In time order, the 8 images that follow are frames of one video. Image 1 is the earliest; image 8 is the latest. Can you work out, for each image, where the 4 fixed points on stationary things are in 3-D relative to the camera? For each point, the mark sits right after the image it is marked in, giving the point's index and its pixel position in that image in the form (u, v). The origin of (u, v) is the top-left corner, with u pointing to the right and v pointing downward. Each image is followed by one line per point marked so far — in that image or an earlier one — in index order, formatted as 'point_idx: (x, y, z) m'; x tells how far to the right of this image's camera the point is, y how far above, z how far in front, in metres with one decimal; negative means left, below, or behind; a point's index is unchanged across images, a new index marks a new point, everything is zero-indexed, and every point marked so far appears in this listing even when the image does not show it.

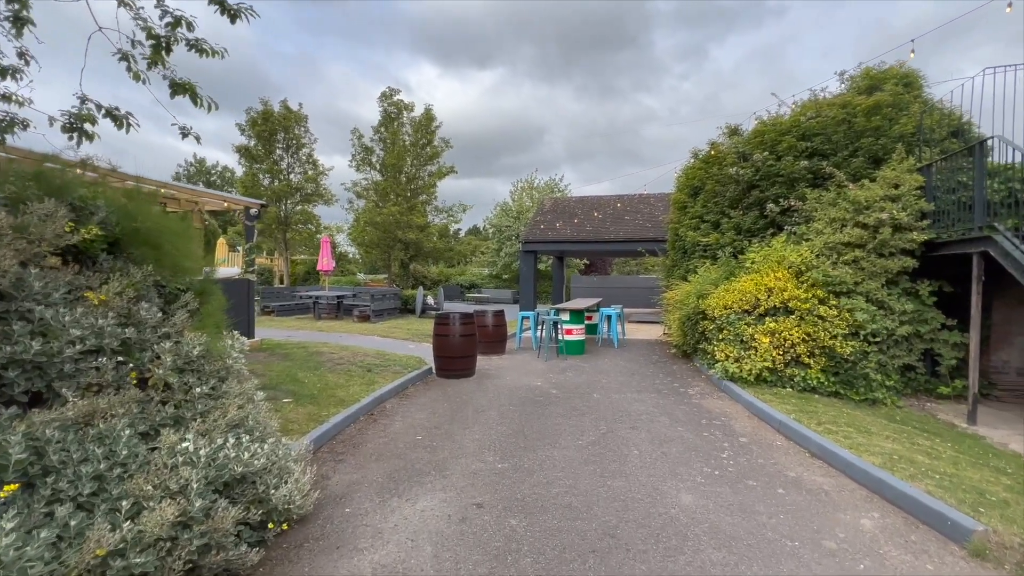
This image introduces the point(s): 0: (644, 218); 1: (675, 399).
0: (+4.9, +2.6, +16.5) m
1: (+2.3, -1.6, +6.3) m
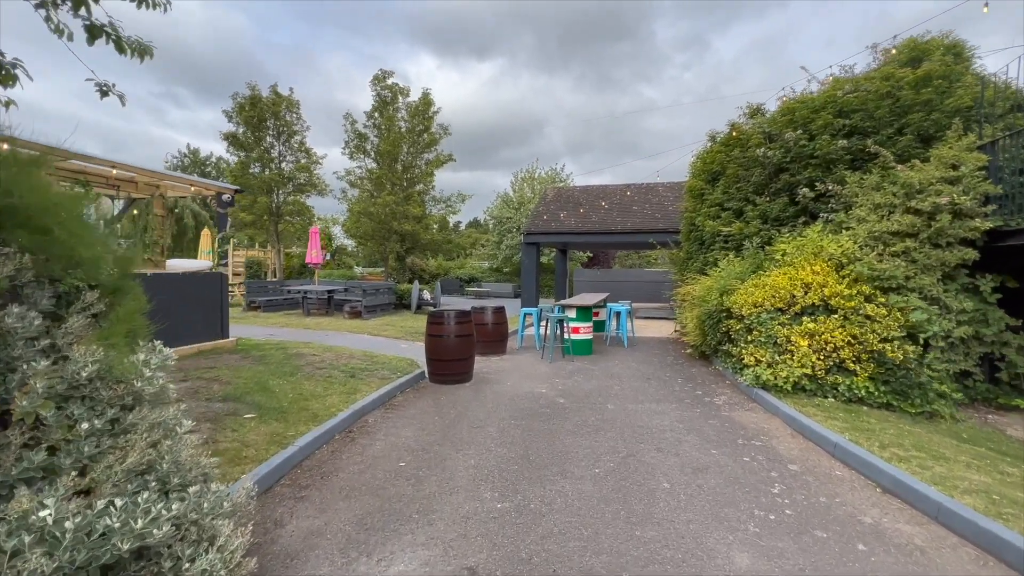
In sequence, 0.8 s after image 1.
0: (+4.9, +2.8, +15.7) m
1: (+2.3, -1.5, +5.5) m
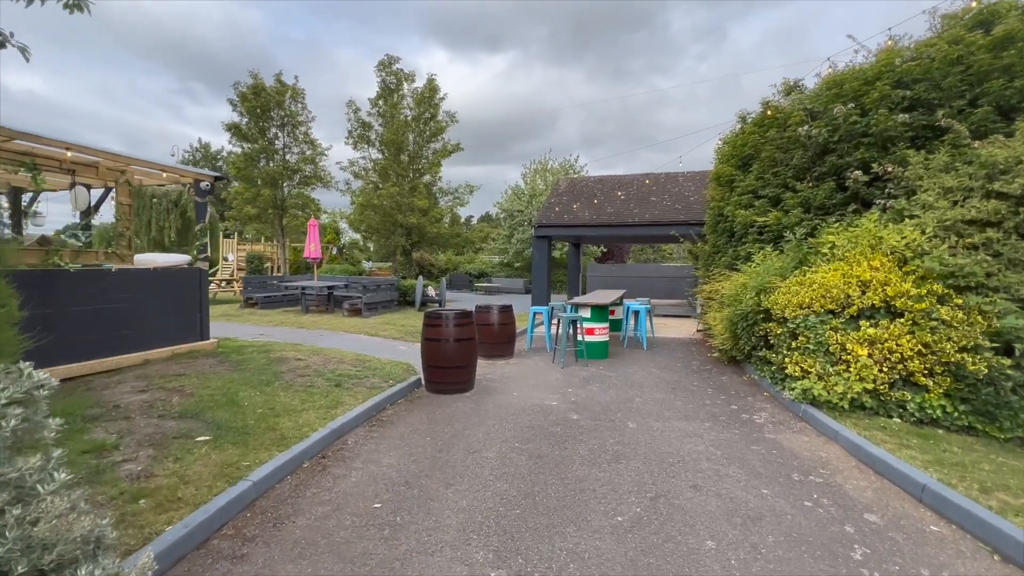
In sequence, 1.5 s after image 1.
0: (+5.2, +2.9, +14.7) m
1: (+2.4, -1.5, +4.6) m
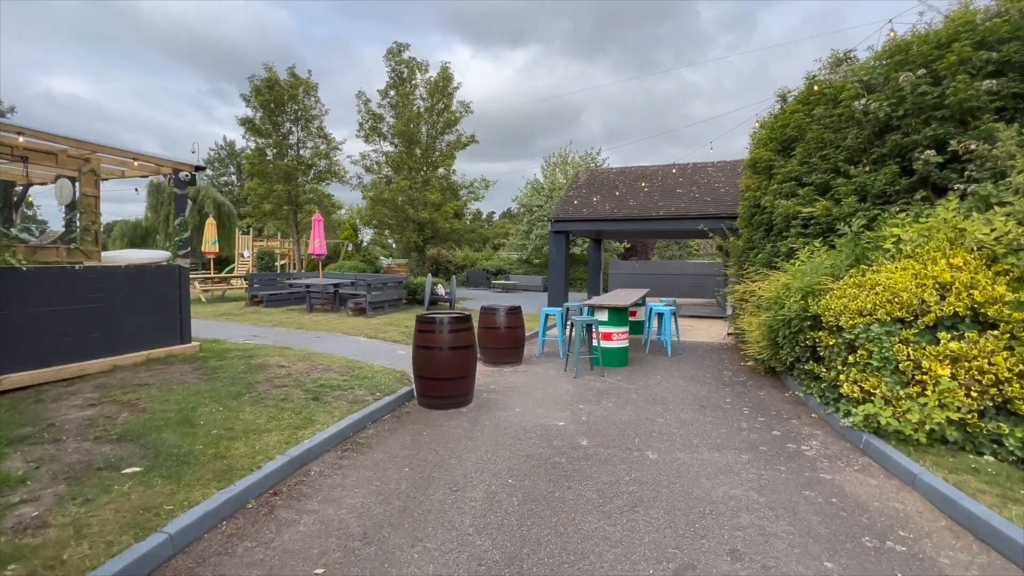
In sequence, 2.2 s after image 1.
0: (+5.7, +3.0, +13.6) m
1: (+2.3, -1.5, +3.8) m
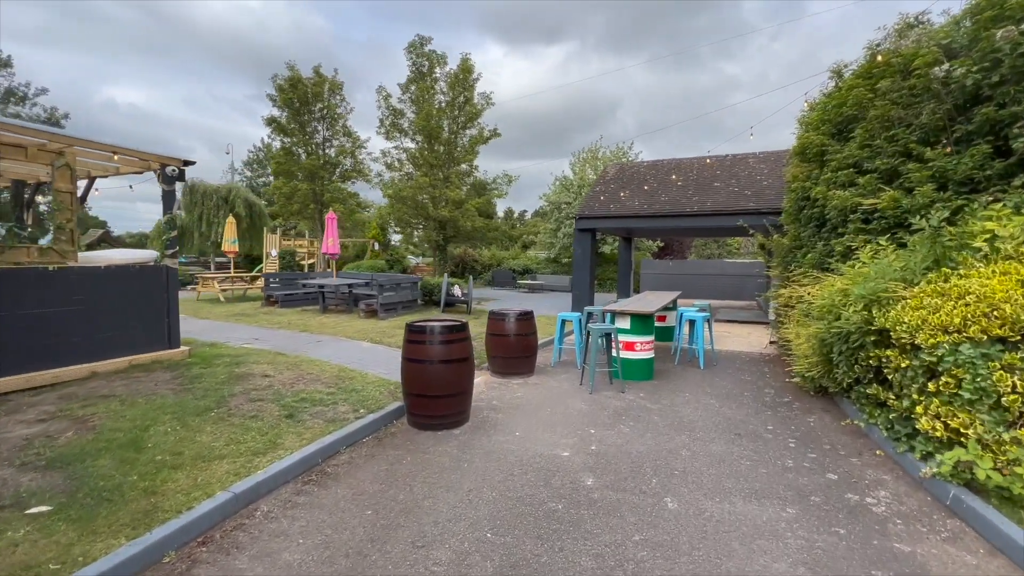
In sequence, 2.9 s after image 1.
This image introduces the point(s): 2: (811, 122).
0: (+6.3, +2.9, +12.5) m
1: (+2.2, -1.6, +2.9) m
2: (+4.8, +2.7, +7.2) m
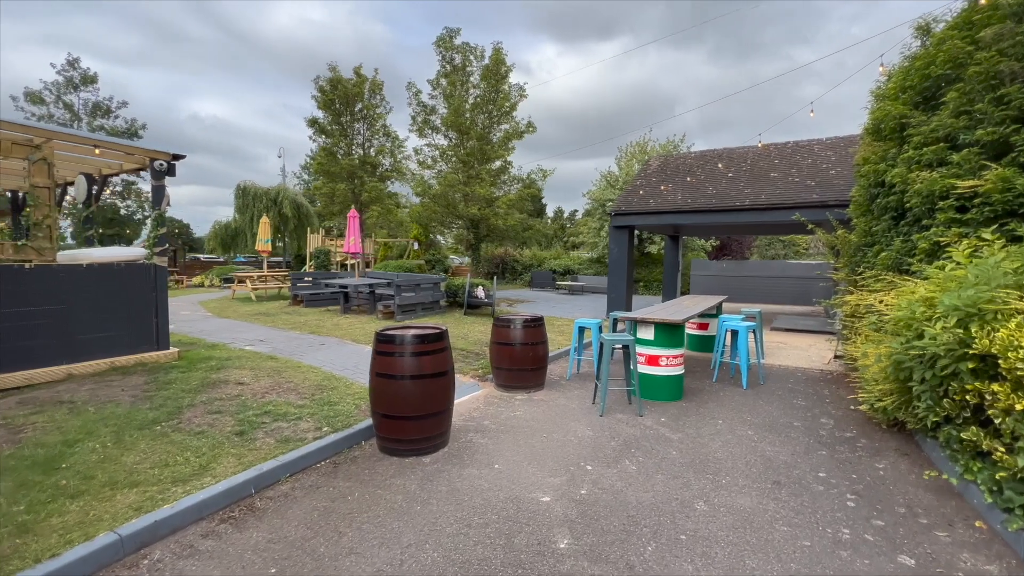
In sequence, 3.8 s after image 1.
0: (+7.0, +2.8, +10.9) m
1: (+1.8, -1.7, +1.9) m
2: (+5.0, +2.6, +5.9) m
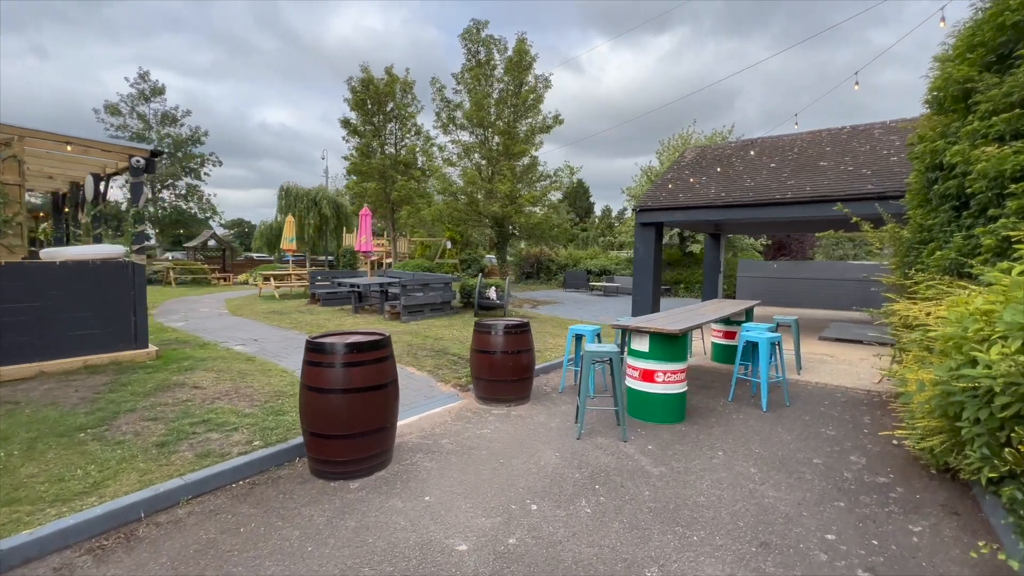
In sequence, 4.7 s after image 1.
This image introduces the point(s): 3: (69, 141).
0: (+7.3, +2.7, +9.5) m
1: (+1.1, -1.7, +1.2) m
2: (+4.7, +2.5, +4.8) m
3: (-5.1, +1.7, +5.3) m
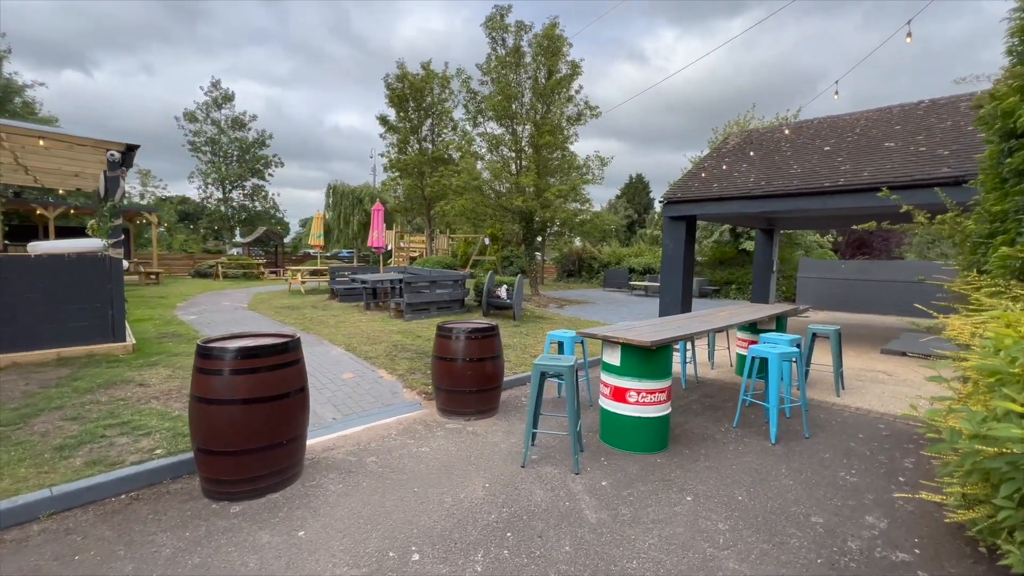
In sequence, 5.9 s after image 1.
0: (+7.4, +2.6, +7.9) m
1: (+0.1, -1.7, +0.5) m
2: (+4.2, +2.4, +3.6) m
3: (-5.5, +1.8, +5.3) m
